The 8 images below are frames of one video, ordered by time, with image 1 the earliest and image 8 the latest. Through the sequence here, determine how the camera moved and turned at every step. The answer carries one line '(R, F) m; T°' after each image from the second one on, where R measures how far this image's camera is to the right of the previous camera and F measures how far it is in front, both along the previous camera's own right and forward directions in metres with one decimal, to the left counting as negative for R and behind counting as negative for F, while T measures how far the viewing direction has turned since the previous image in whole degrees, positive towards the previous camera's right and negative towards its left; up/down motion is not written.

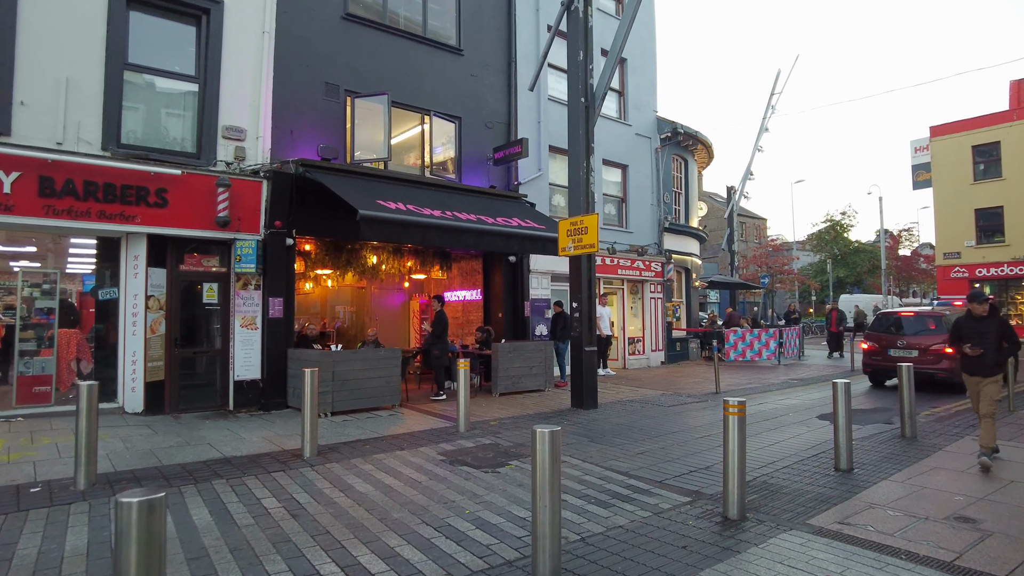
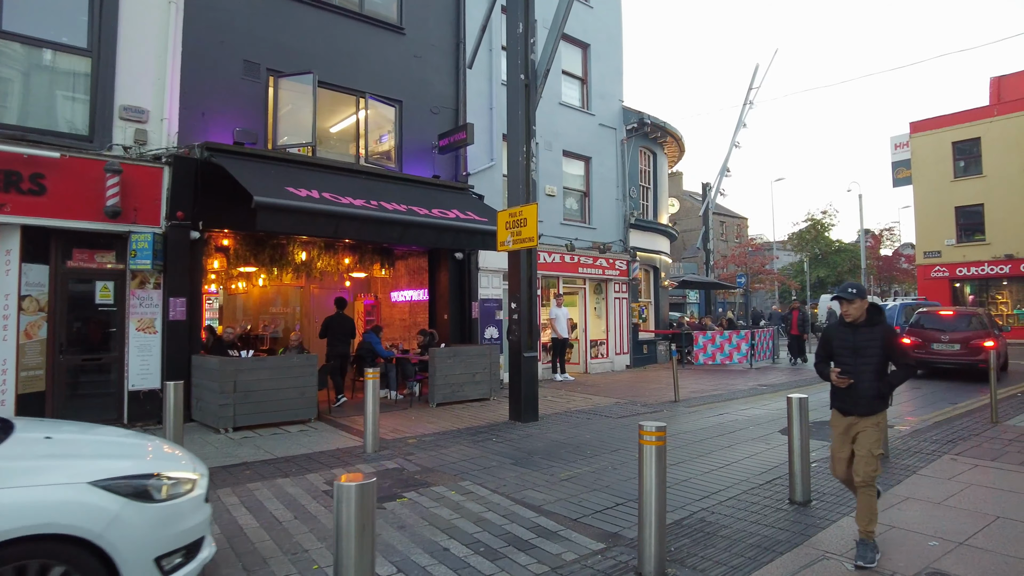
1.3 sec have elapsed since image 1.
(+0.7, +1.0) m; +1°
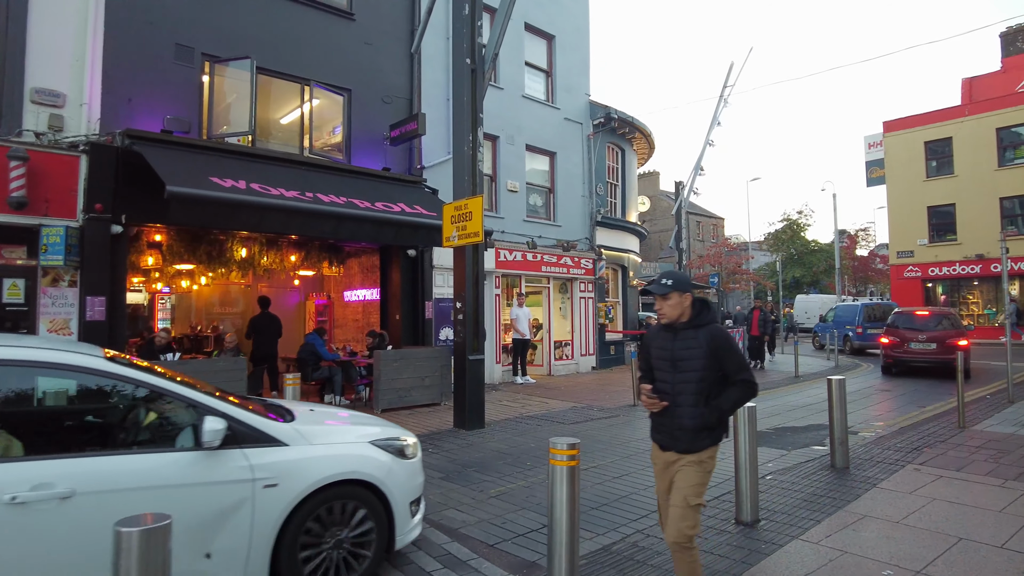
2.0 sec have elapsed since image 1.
(+0.5, +0.5) m; +2°
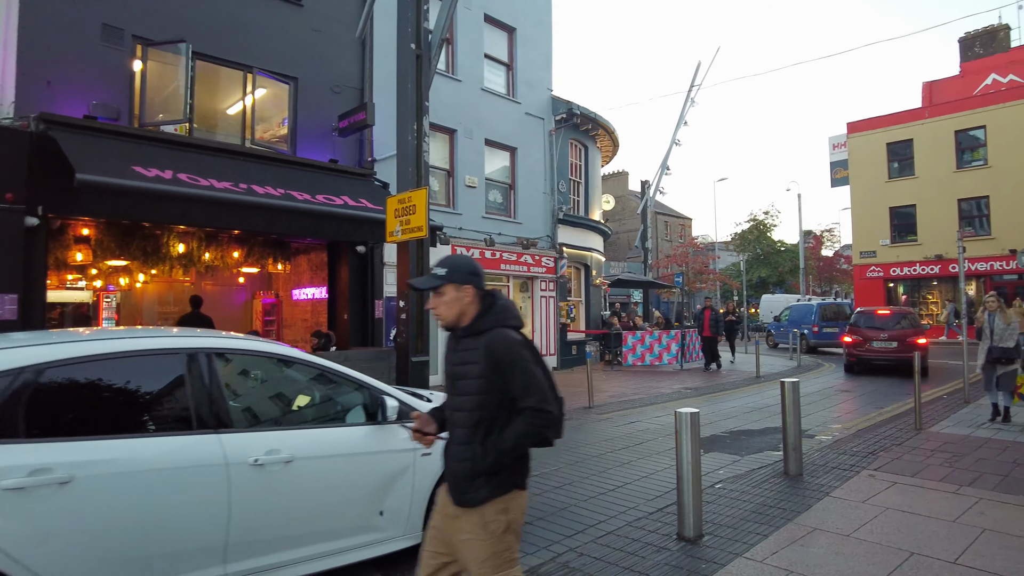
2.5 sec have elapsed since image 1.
(+0.3, +0.4) m; +2°
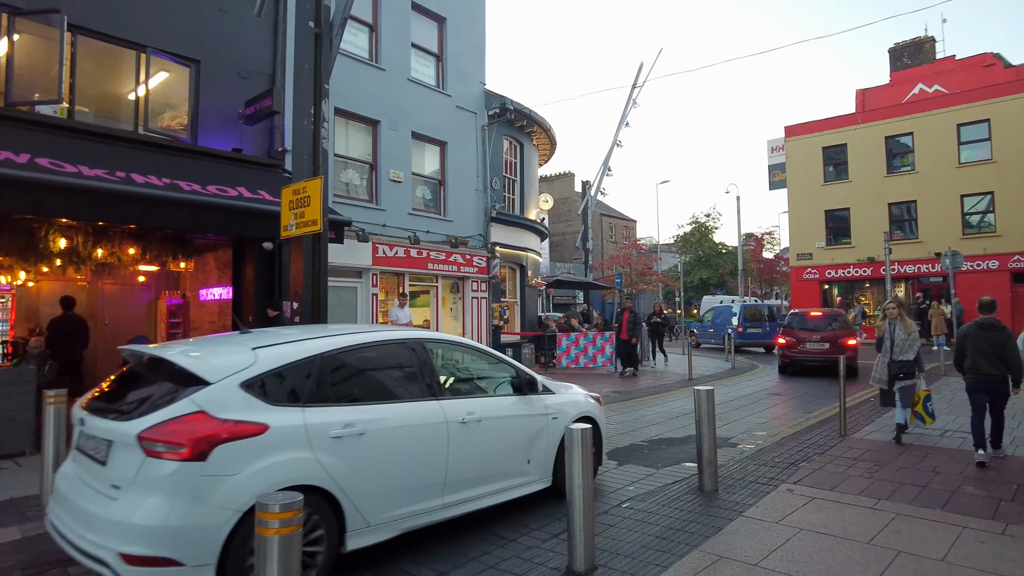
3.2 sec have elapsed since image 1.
(+0.5, +0.5) m; +4°
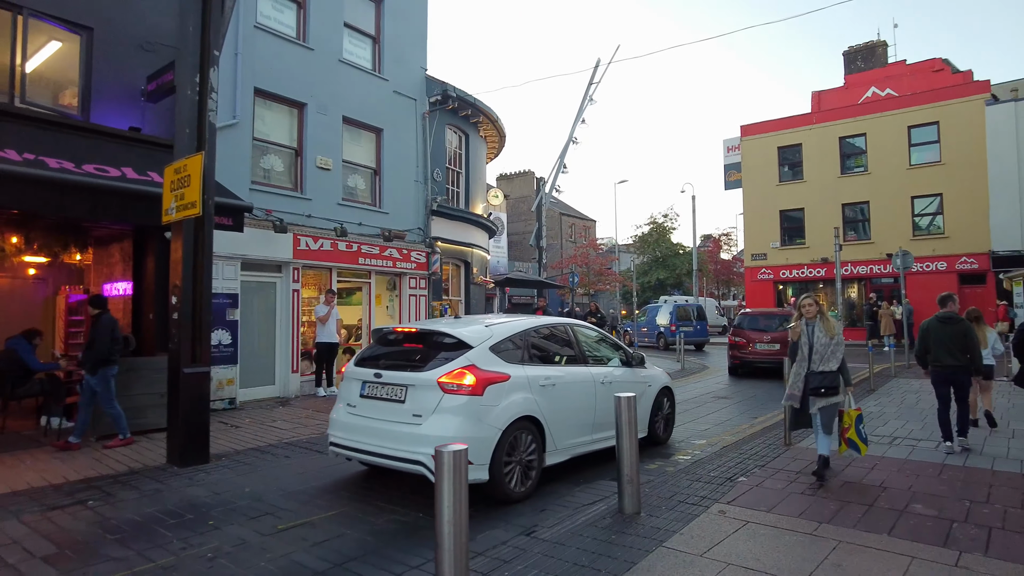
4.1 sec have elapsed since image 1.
(+0.5, +0.7) m; +3°
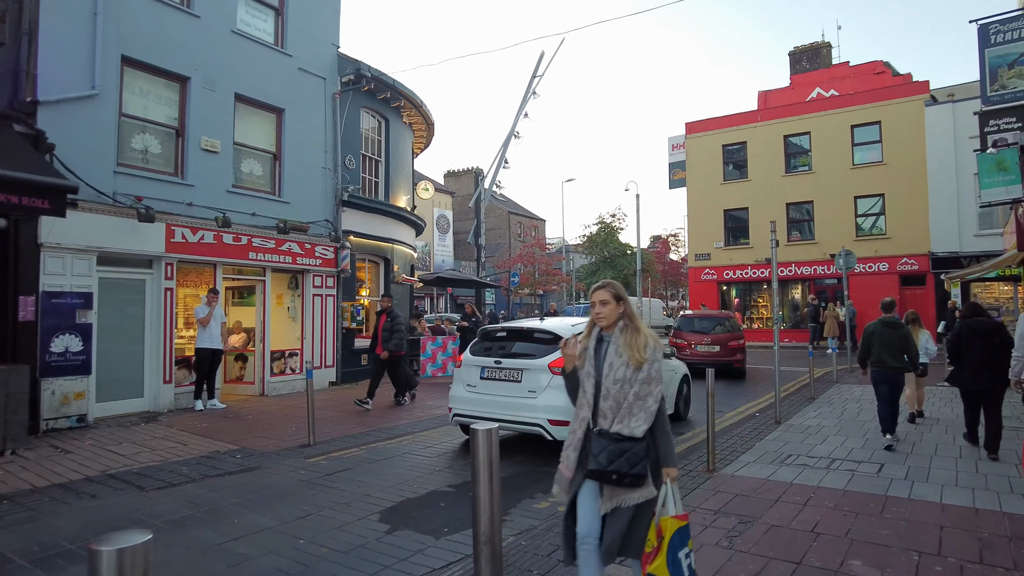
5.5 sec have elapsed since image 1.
(+0.7, +1.1) m; +4°
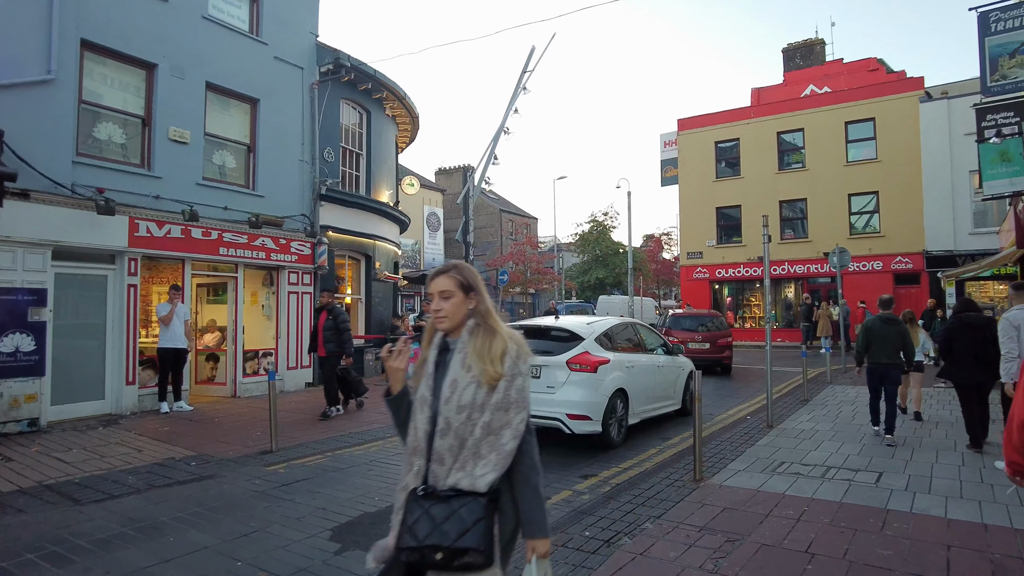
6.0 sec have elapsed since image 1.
(+0.2, +0.4) m; +1°
